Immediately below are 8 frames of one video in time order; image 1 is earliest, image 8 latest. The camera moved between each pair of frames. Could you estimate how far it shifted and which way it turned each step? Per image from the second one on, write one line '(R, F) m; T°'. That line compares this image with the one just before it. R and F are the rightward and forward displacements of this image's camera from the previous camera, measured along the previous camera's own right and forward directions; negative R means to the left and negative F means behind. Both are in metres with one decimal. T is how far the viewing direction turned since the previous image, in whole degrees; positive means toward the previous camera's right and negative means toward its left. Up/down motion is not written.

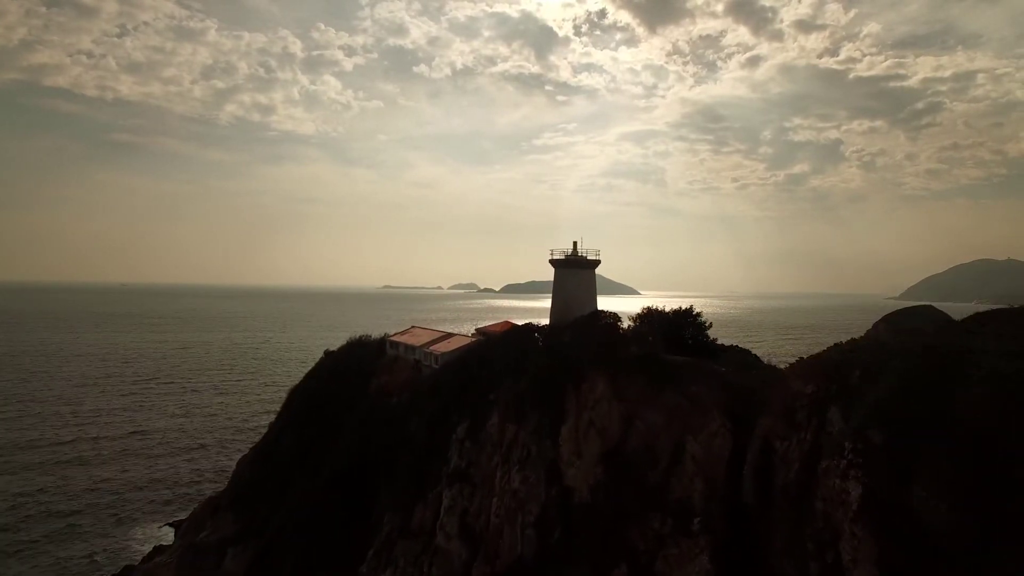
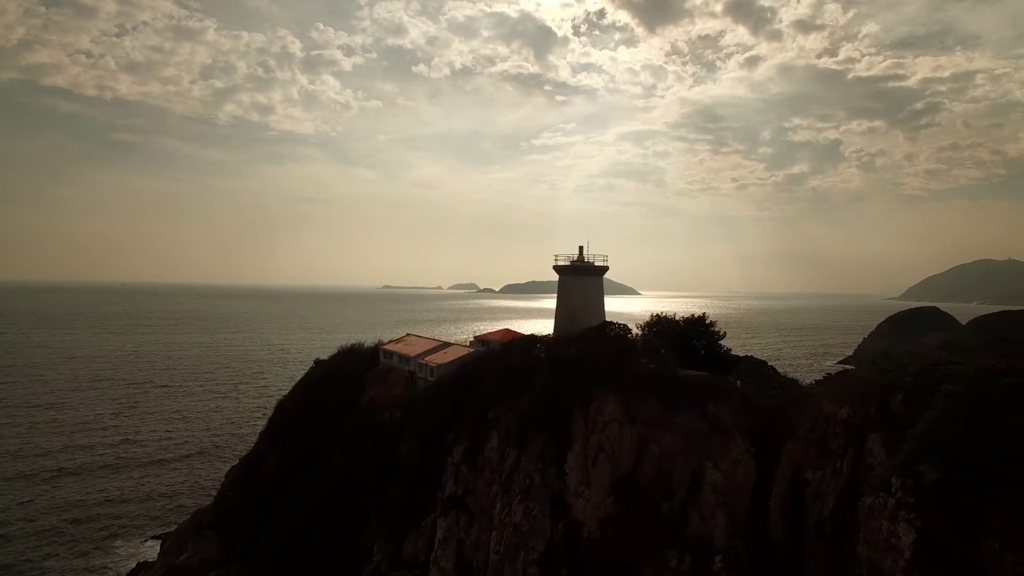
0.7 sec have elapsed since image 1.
(0.0, +0.7) m; 0°
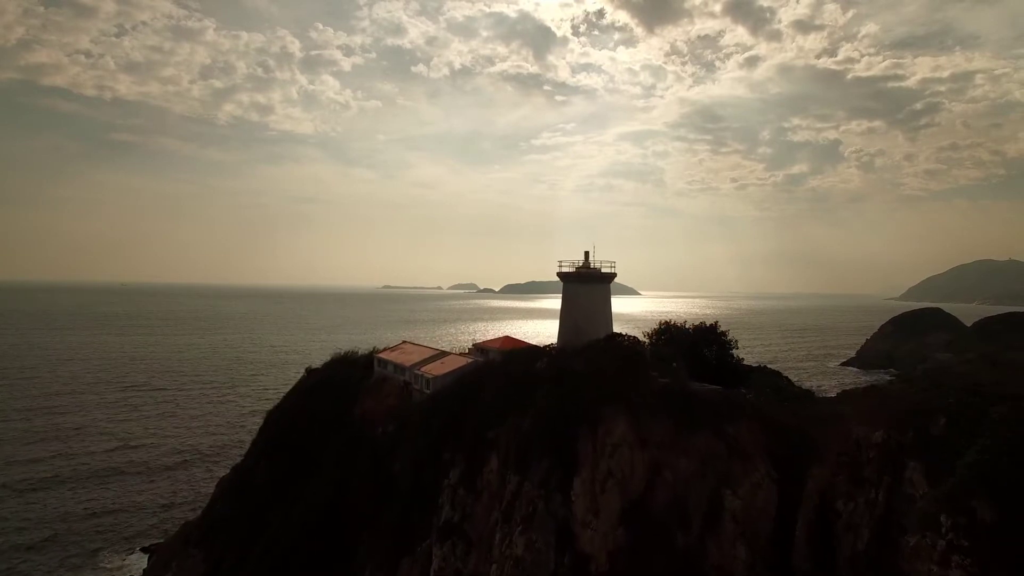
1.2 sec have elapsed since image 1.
(0.0, +0.5) m; 0°
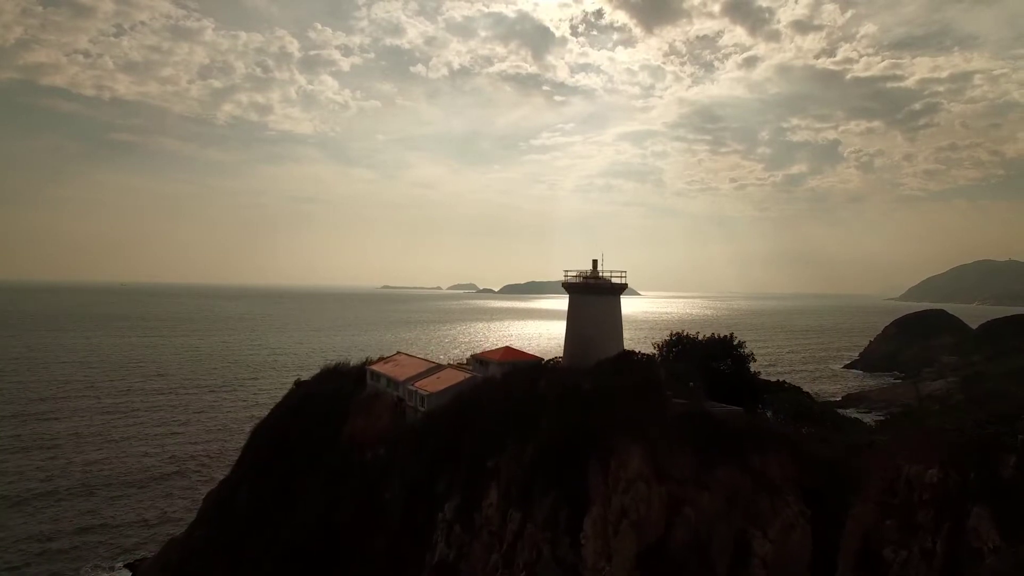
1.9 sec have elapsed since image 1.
(-0.7, 0.0) m; 0°
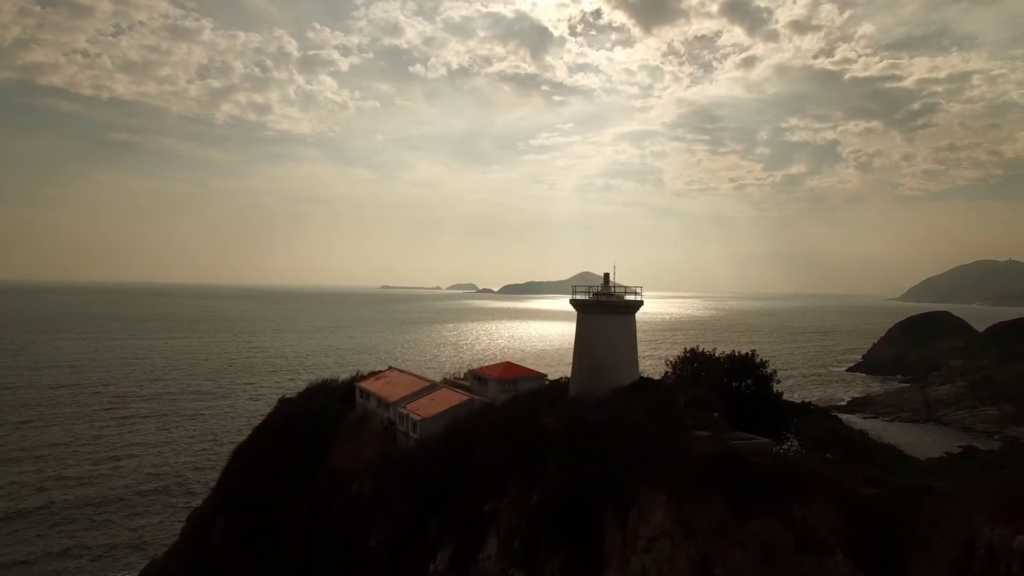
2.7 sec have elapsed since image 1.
(-0.9, +0.2) m; 0°
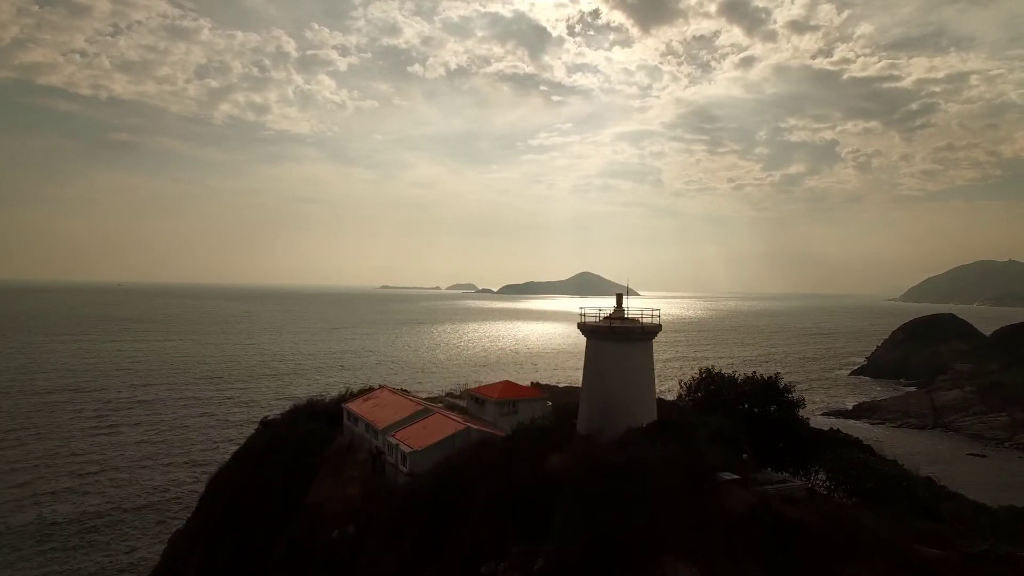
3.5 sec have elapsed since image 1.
(-0.6, +0.4) m; 0°
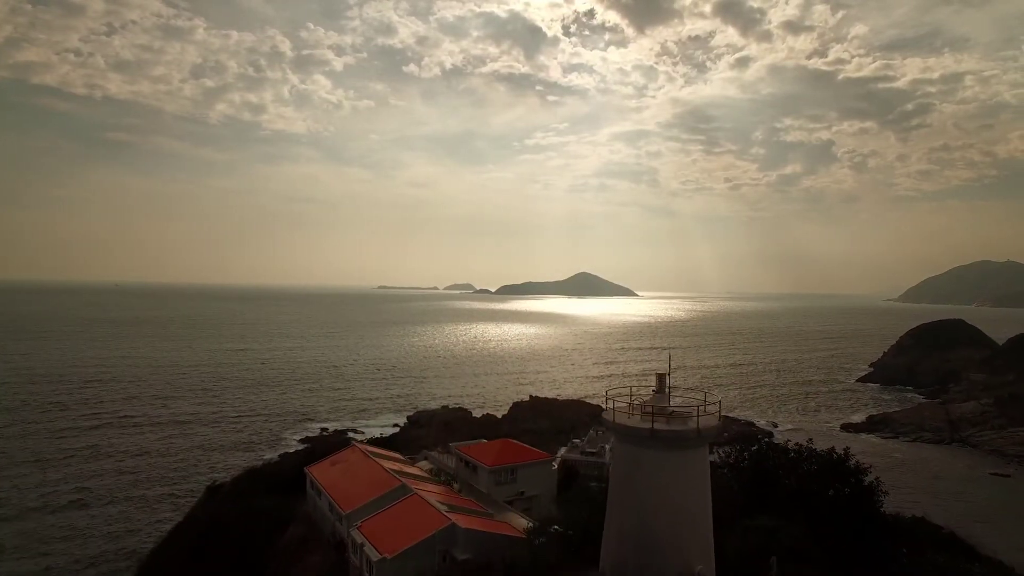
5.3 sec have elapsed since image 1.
(0.0, +3.0) m; 0°
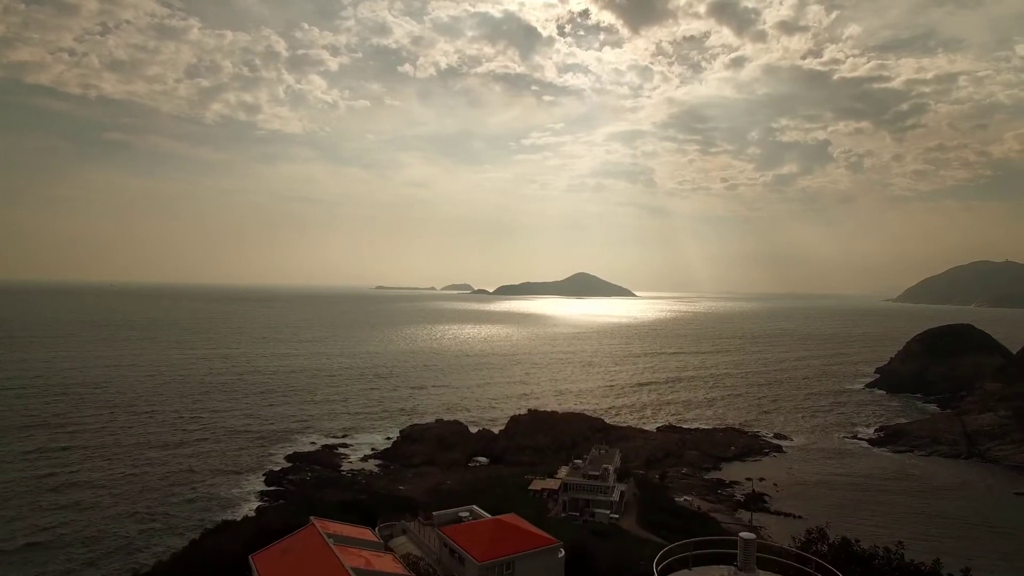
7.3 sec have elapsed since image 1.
(0.0, +2.9) m; 0°
